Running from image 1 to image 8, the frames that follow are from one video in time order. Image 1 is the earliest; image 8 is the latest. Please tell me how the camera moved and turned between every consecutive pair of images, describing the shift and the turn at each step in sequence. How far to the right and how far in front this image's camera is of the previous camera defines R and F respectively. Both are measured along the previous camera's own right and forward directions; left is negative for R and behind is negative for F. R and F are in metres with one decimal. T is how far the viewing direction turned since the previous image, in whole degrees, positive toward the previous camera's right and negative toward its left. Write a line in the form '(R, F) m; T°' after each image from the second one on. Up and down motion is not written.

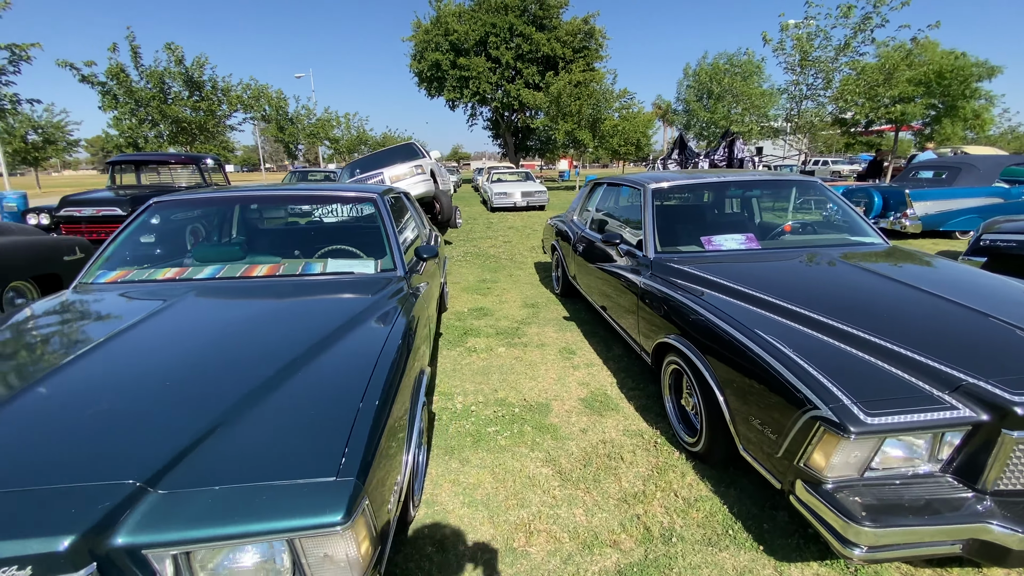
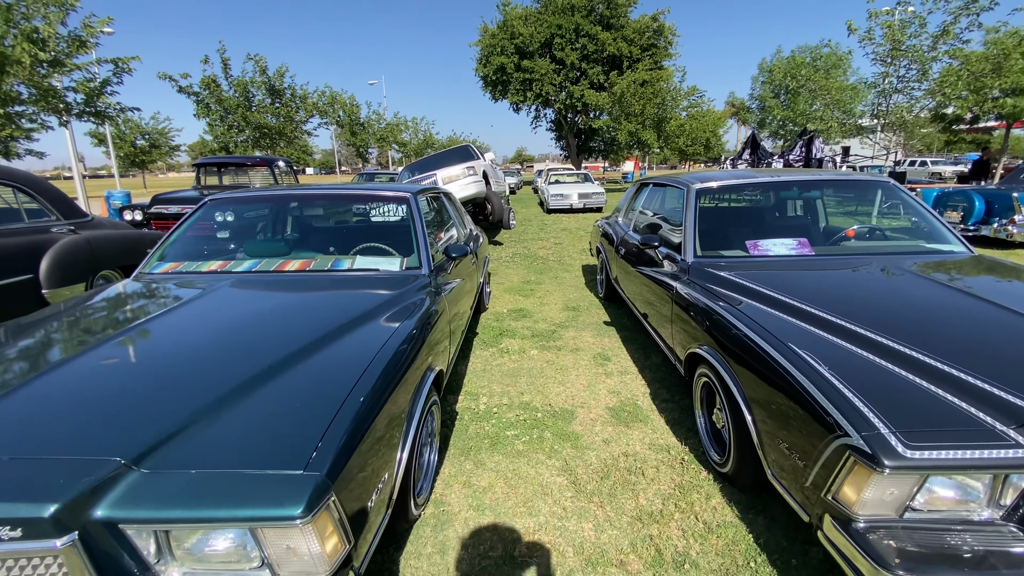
(+0.2, +0.1) m; -7°
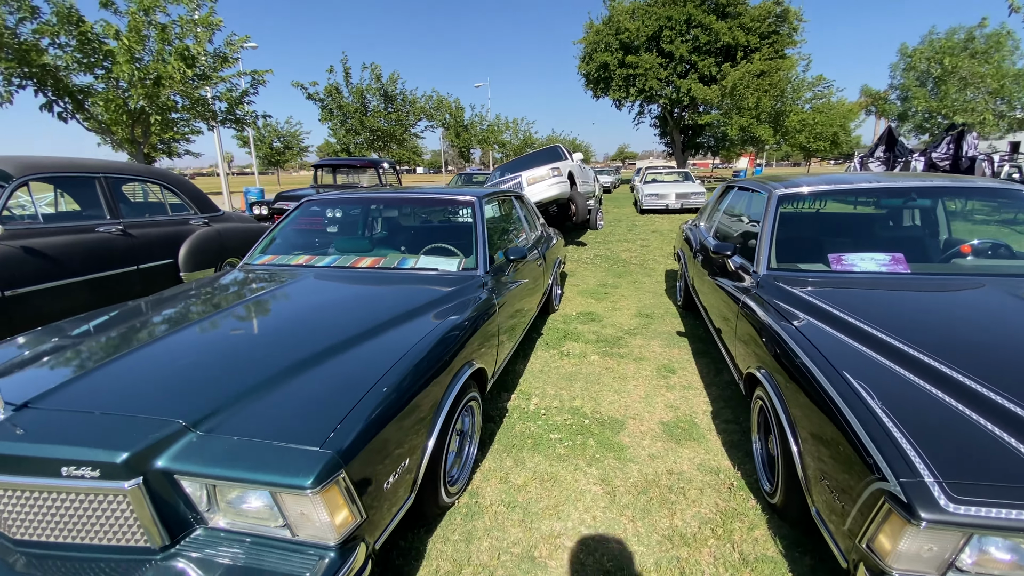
(+0.3, 0.0) m; -12°
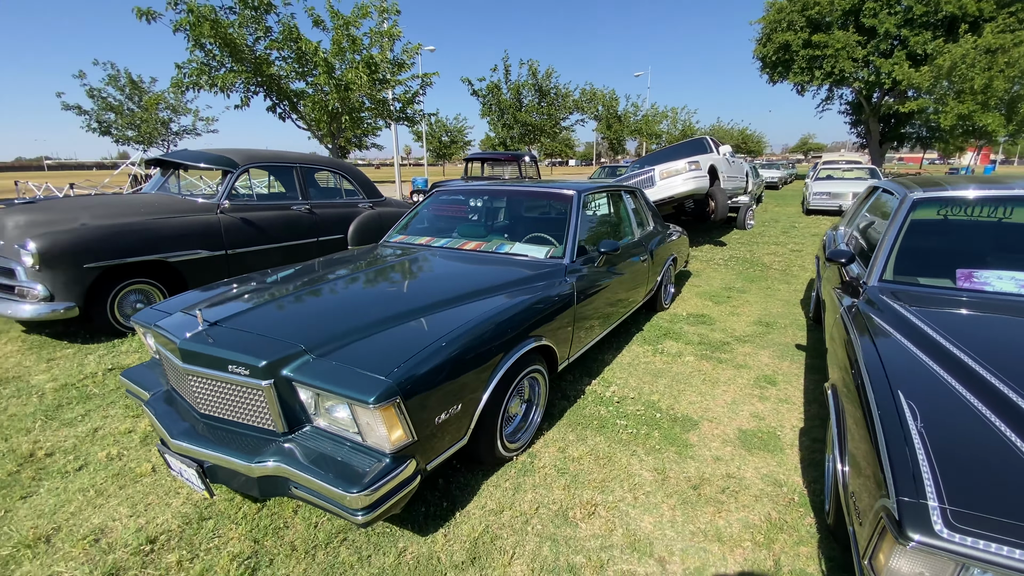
(+0.4, -0.2) m; -17°
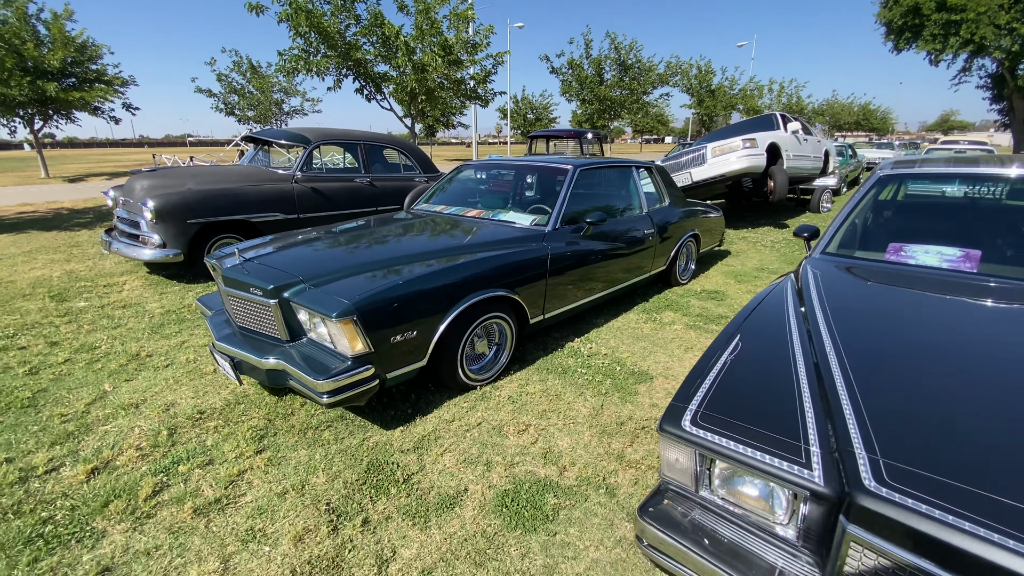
(+0.7, -0.4) m; -10°
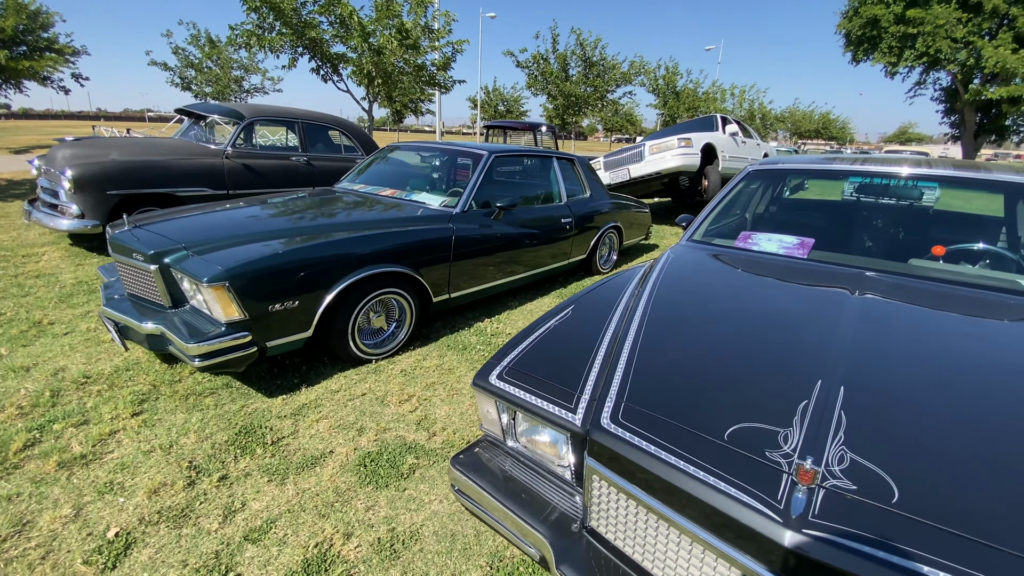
(+0.5, -0.1) m; +4°
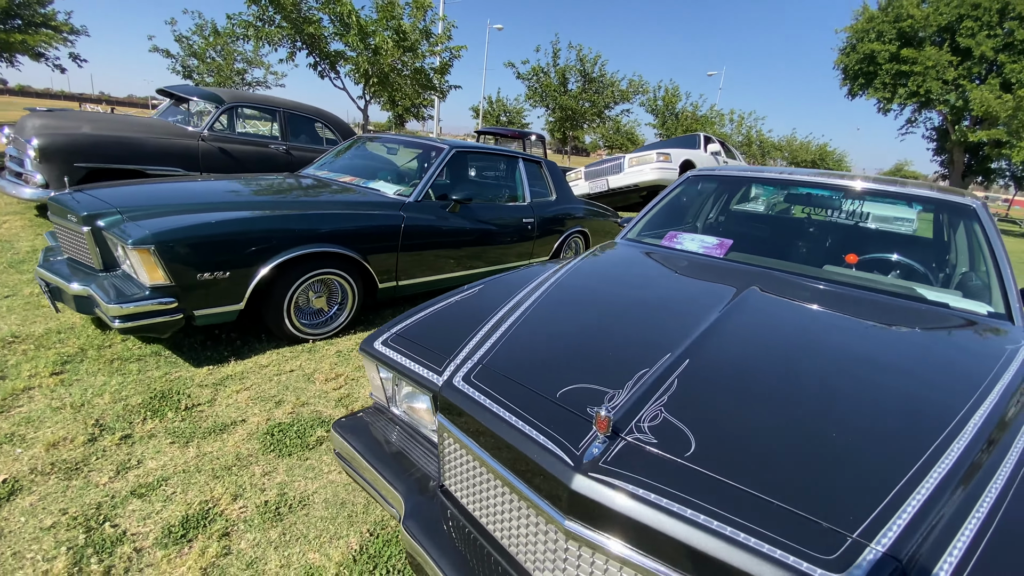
(+0.4, 0.0) m; +1°
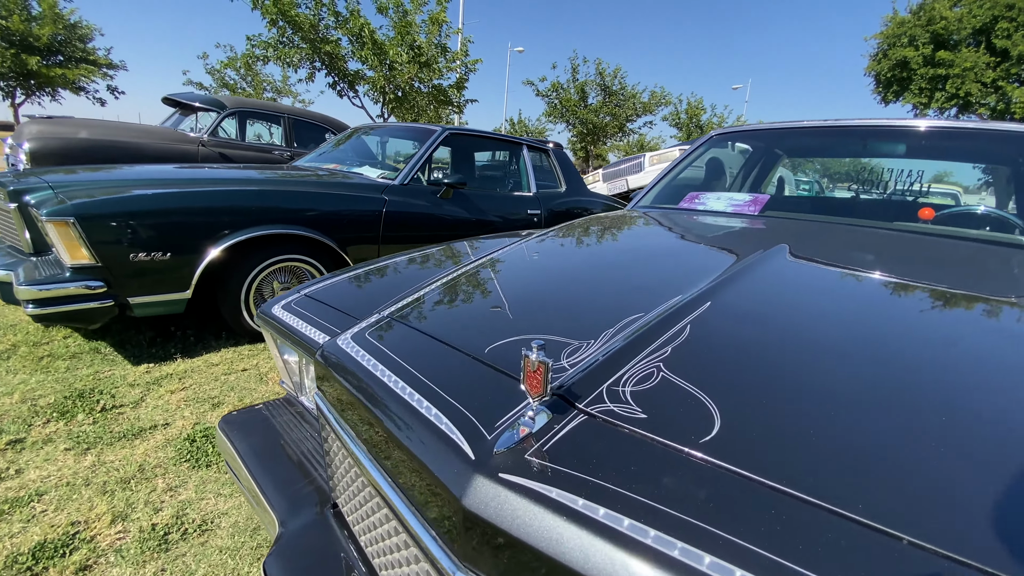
(+0.2, +0.5) m; -3°
